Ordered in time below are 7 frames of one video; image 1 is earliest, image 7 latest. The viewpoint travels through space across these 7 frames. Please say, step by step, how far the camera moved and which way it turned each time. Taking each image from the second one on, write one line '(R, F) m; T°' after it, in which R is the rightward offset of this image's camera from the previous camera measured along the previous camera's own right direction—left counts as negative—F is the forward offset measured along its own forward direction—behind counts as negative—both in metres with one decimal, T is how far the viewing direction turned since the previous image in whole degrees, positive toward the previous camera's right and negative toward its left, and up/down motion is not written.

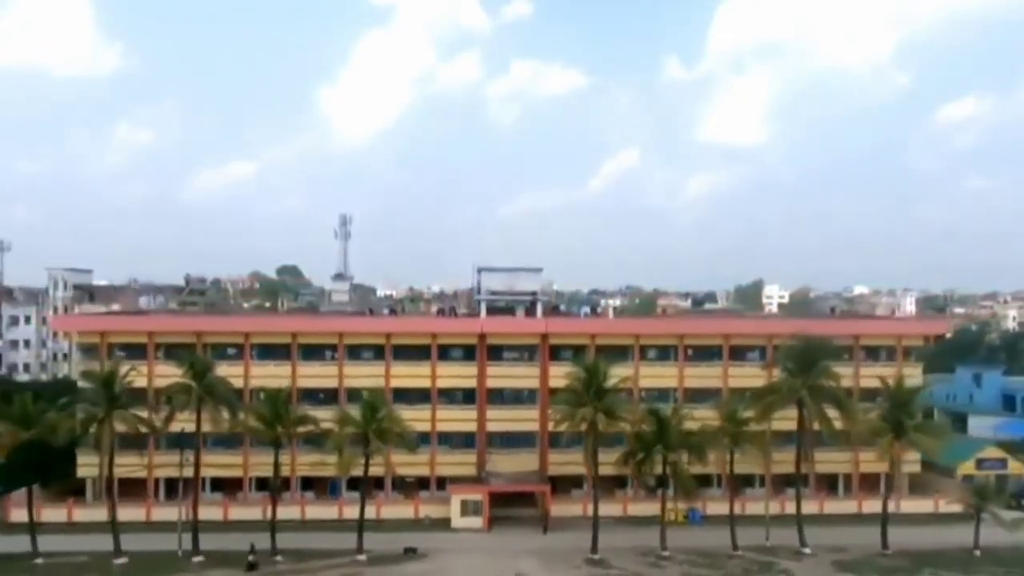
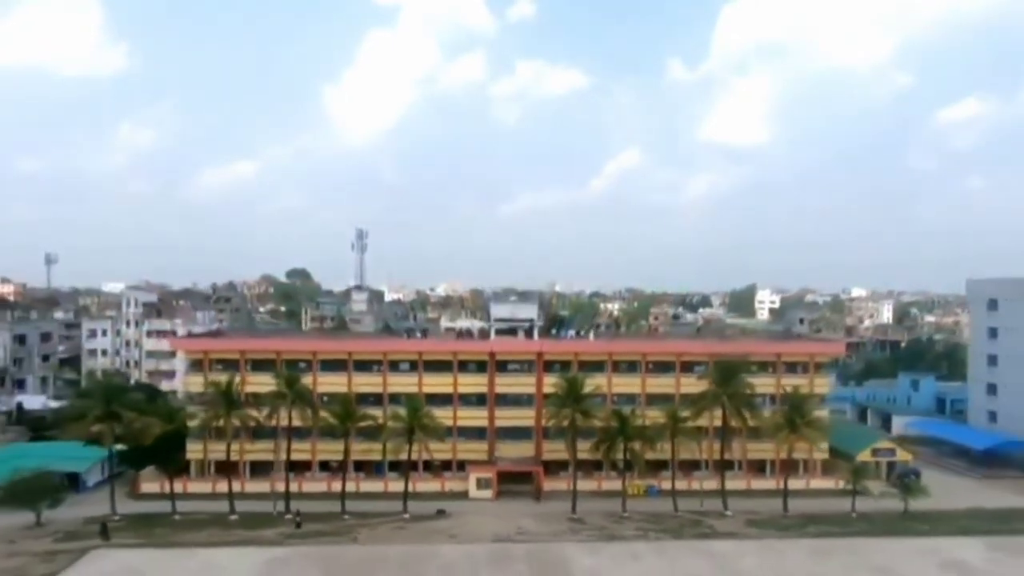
(0.0, -7.3) m; 0°
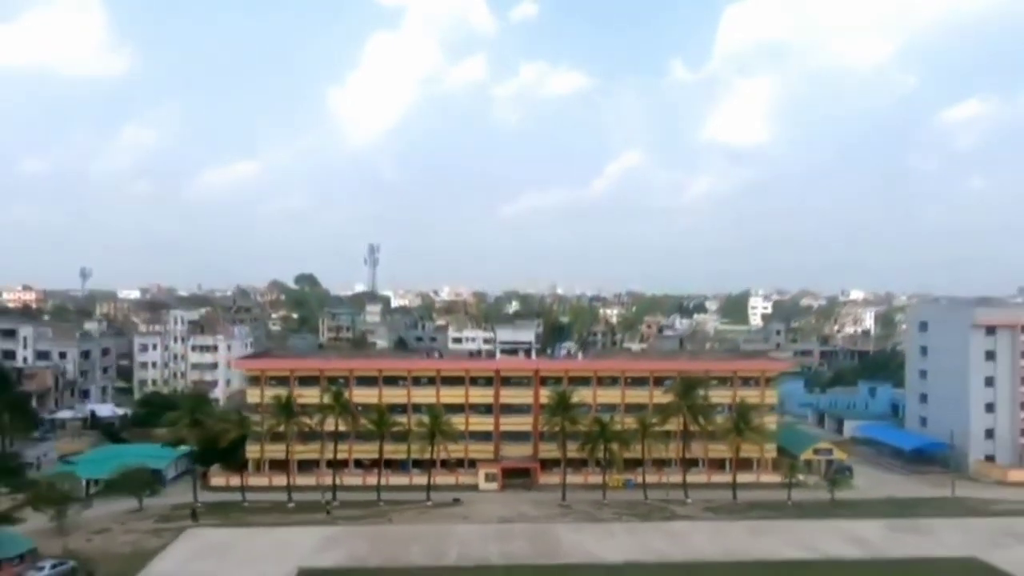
(0.0, -6.4) m; 0°
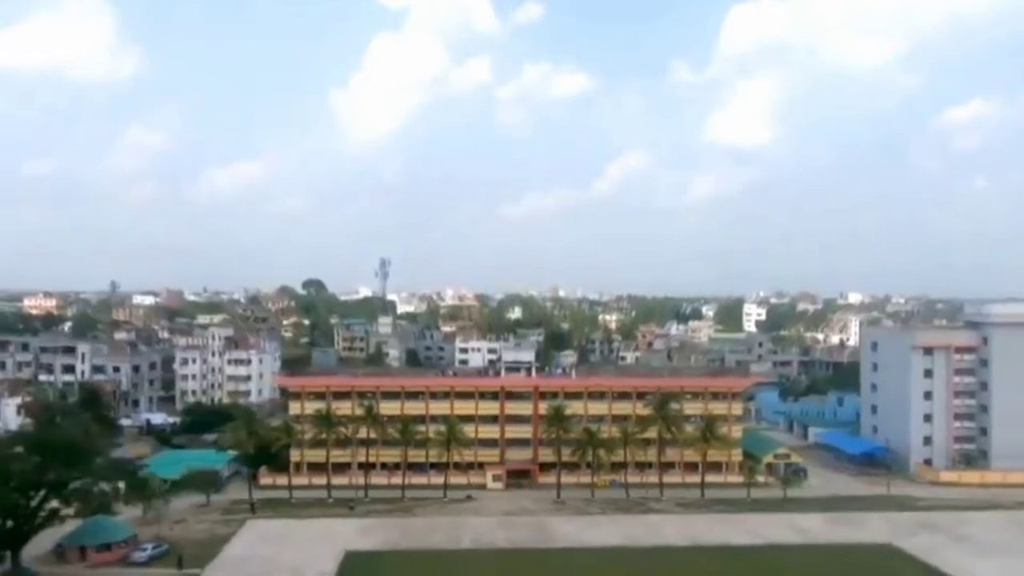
(0.0, -6.3) m; 0°
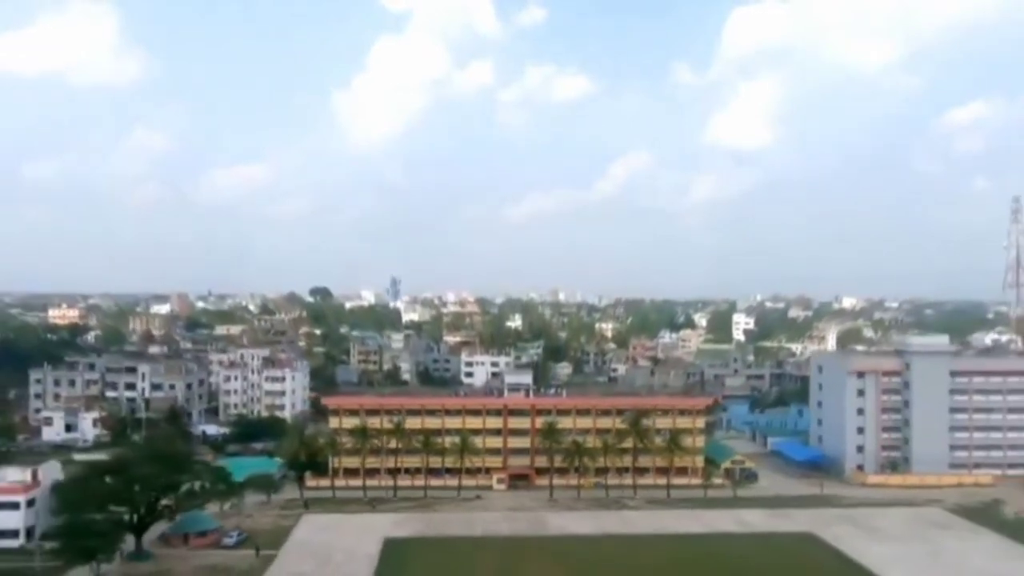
(-0.1, -9.0) m; 0°
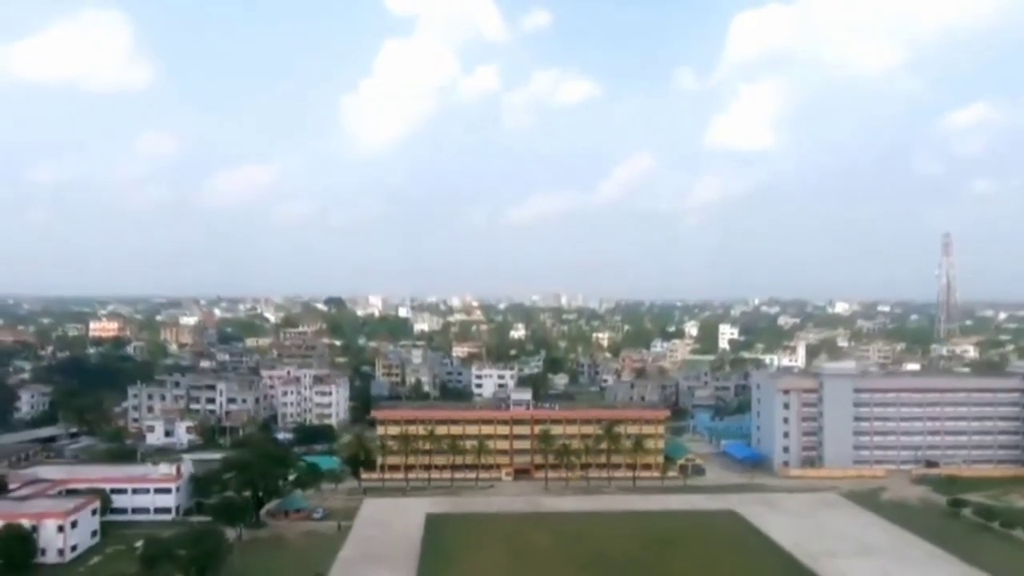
(-0.1, -16.1) m; 0°
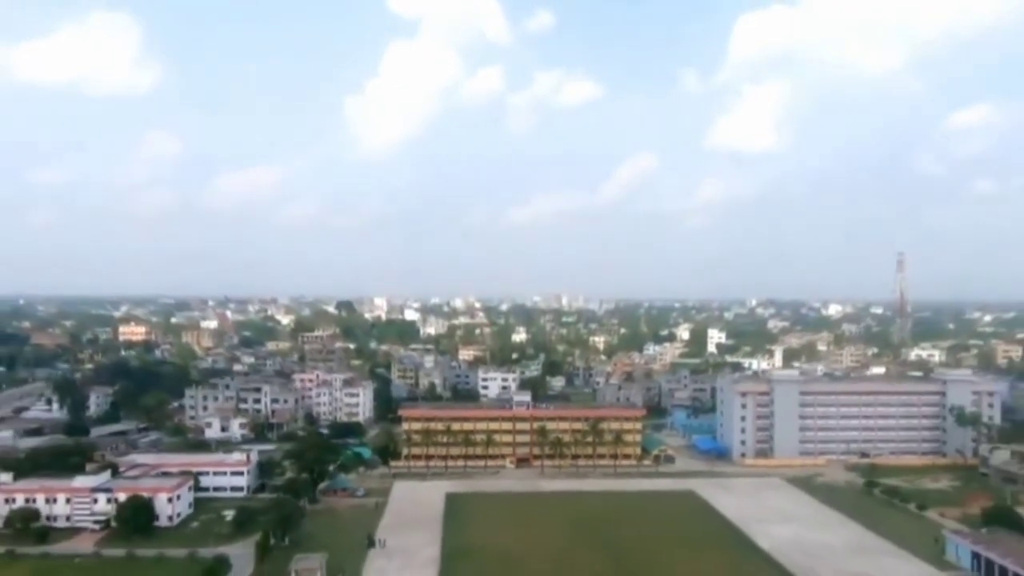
(-0.1, -13.8) m; 0°
